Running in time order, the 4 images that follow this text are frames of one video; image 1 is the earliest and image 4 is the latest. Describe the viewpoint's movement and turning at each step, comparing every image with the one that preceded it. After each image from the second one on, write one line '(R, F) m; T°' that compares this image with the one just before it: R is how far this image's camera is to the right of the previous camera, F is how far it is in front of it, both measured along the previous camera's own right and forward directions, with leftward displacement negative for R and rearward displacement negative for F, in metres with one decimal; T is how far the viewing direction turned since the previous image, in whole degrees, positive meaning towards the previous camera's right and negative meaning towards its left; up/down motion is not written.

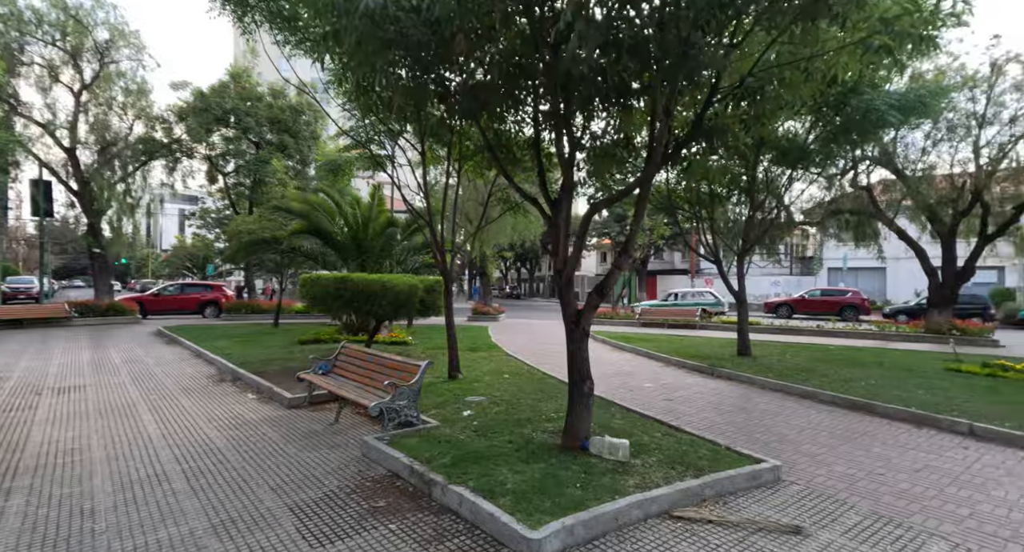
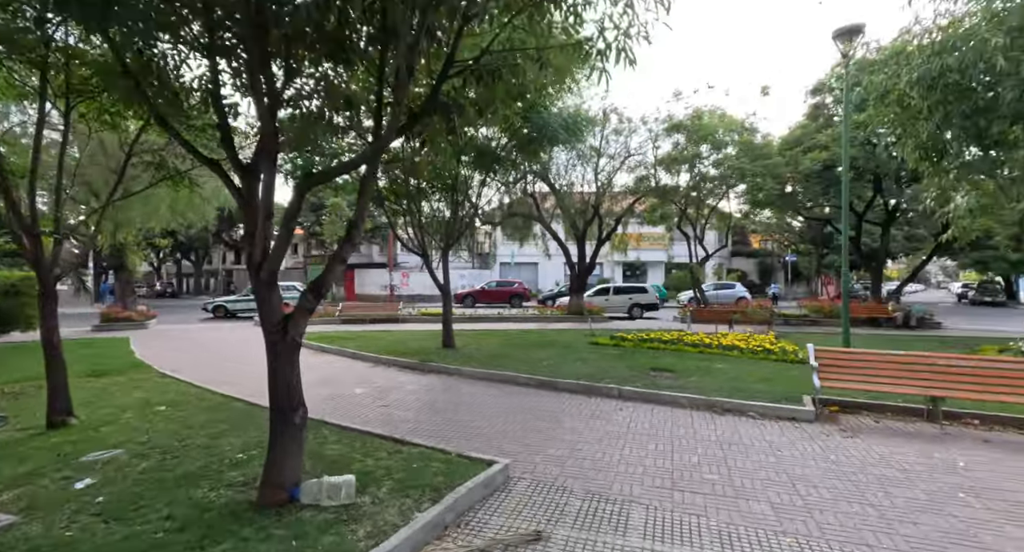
(0.0, +0.8) m; +33°
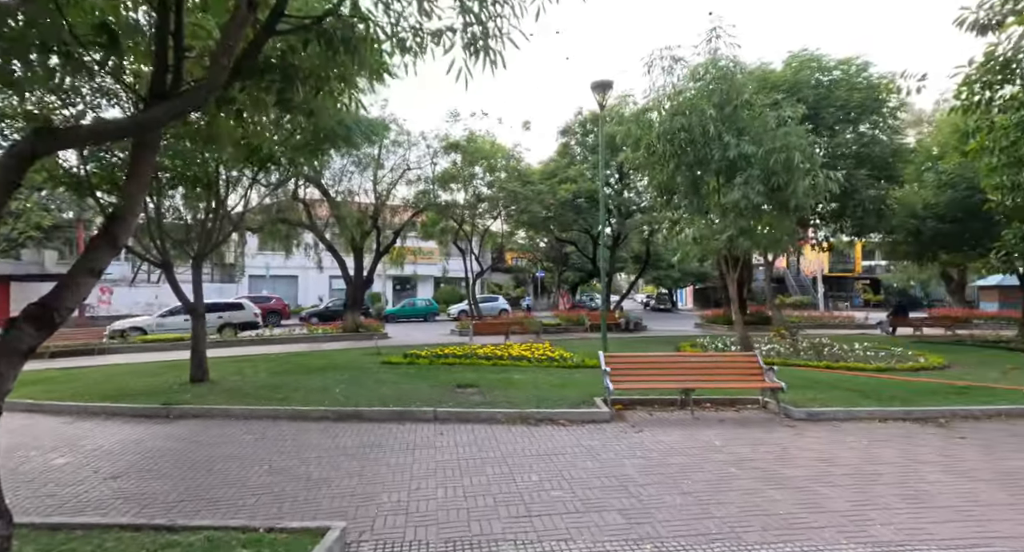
(-0.7, +0.7) m; +26°
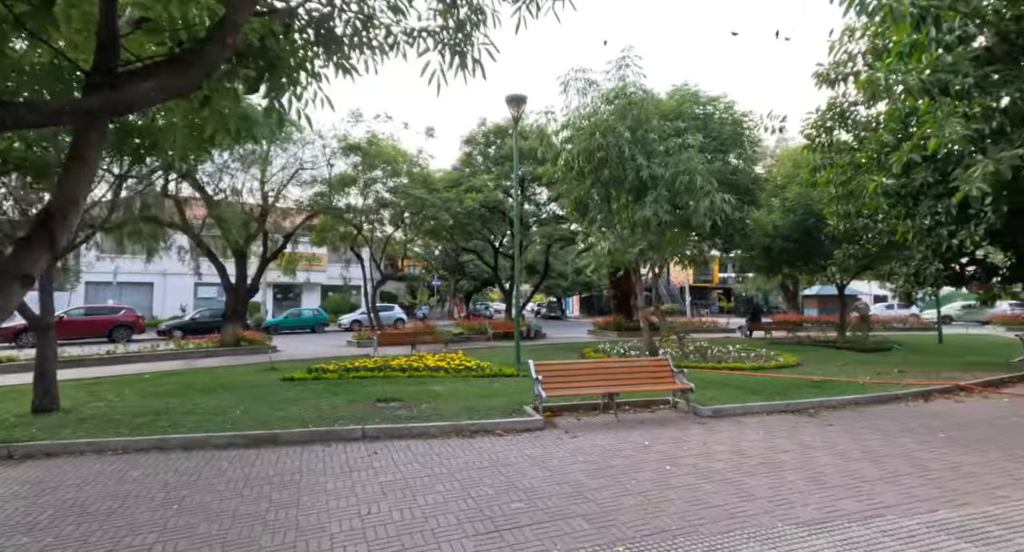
(-0.7, +0.1) m; +13°
